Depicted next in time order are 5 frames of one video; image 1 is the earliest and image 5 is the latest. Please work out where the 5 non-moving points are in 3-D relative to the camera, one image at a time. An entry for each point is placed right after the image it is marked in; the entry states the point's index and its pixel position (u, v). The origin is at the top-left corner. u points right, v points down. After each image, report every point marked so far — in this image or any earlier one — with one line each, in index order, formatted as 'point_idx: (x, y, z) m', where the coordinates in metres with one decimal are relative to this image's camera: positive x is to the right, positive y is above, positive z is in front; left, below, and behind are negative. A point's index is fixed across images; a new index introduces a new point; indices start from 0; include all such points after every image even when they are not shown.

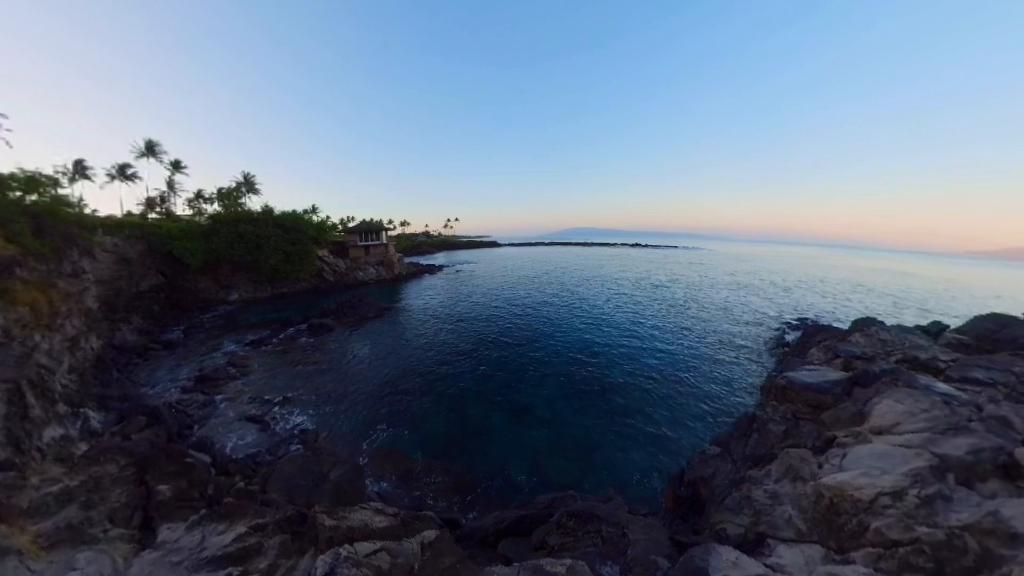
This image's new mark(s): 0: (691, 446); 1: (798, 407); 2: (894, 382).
0: (+10.4, -9.4, +18.0) m
1: (+11.0, -4.5, +11.9) m
2: (+13.1, -3.0, +10.6) m
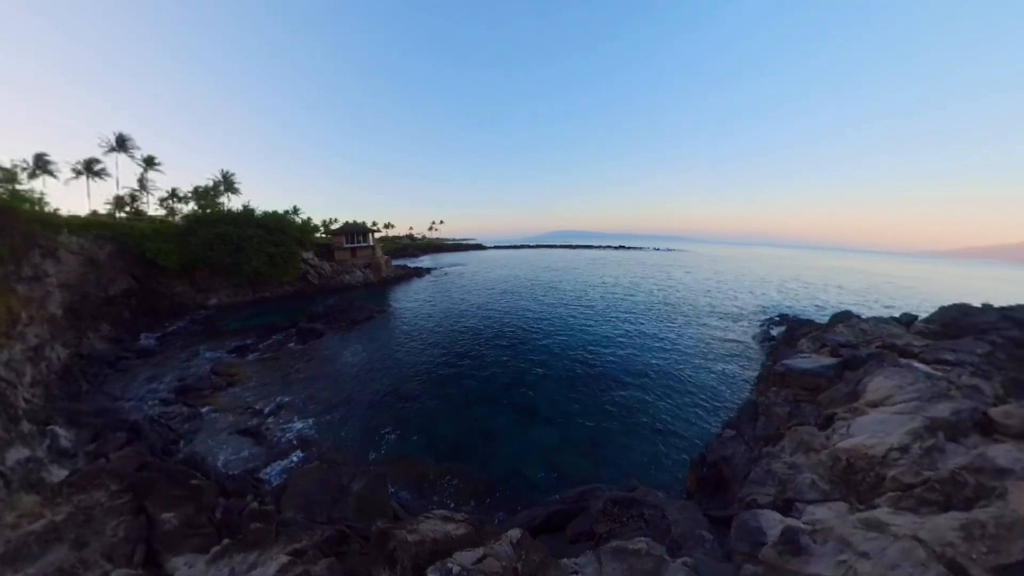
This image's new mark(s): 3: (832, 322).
0: (+11.2, -9.3, +19.3) m
1: (+12.2, -4.3, +13.3) m
2: (+14.3, -2.8, +12.1) m
3: (+19.7, -2.1, +19.3) m
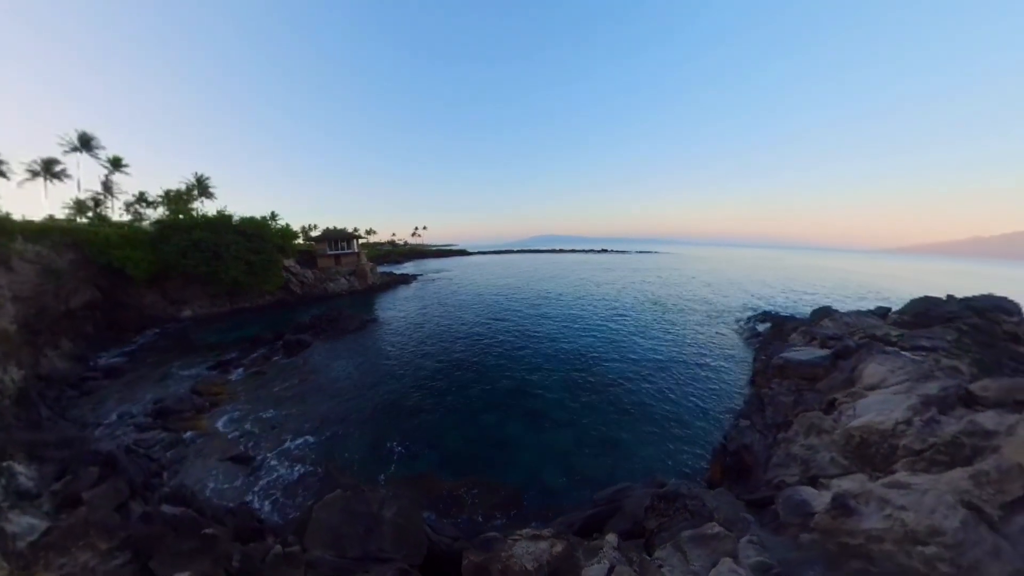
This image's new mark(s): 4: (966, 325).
0: (+12.0, -9.4, +20.6) m
1: (+13.3, -4.3, +14.7) m
2: (+15.5, -2.7, +13.8) m
3: (+20.3, -2.0, +21.3) m
4: (+20.6, -1.7, +14.4) m
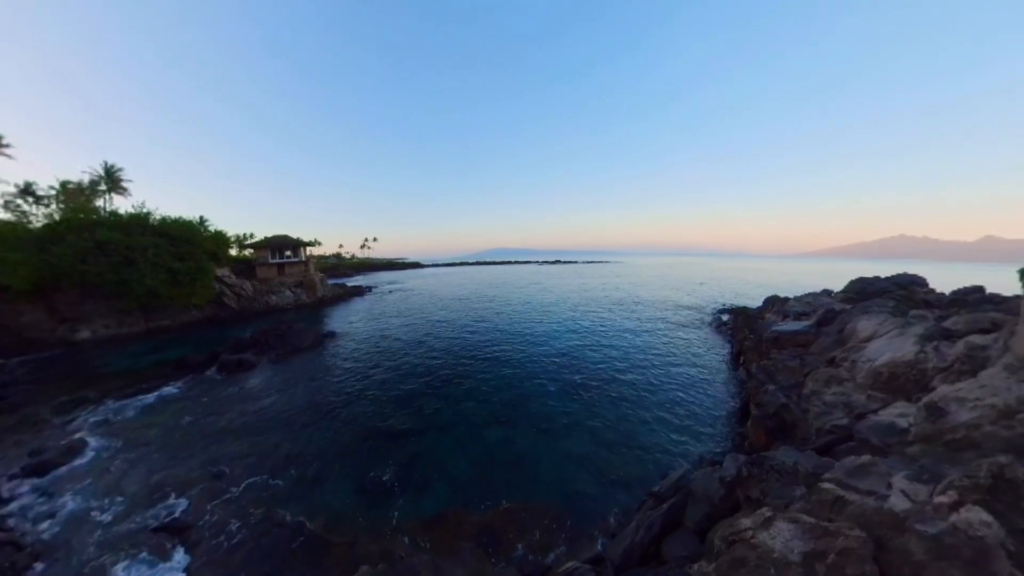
0: (+12.9, -8.7, +22.5) m
1: (+15.1, -3.2, +17.3) m
2: (+17.4, -1.6, +16.9) m
3: (+20.7, -1.3, +25.2) m
4: (+22.3, -0.5, +18.5) m
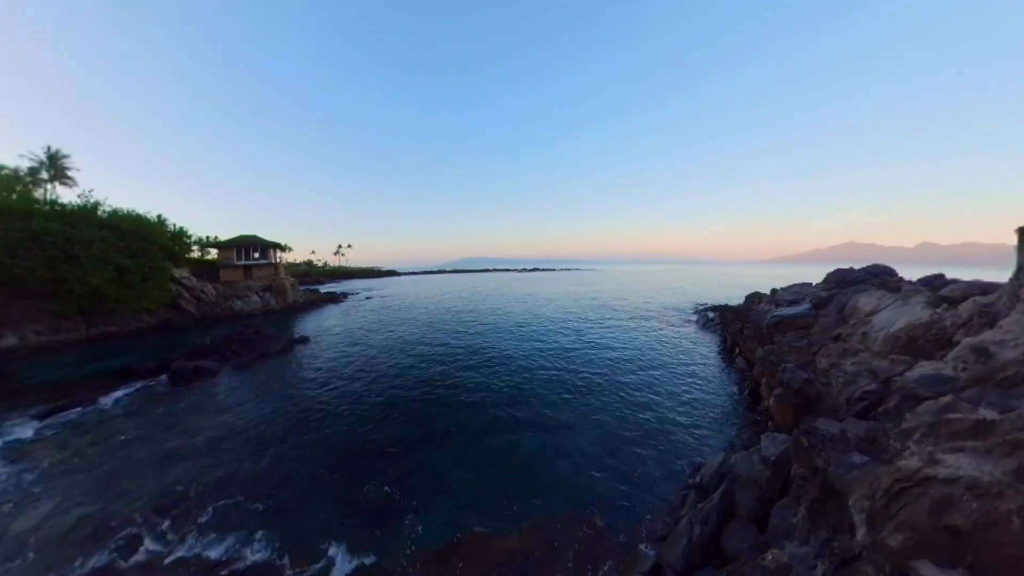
0: (+13.2, -8.2, +22.9) m
1: (+15.9, -2.5, +18.2) m
2: (+18.2, -0.8, +18.1) m
3: (+20.7, -0.9, +26.7) m
4: (+22.9, +0.2, +20.2) m
